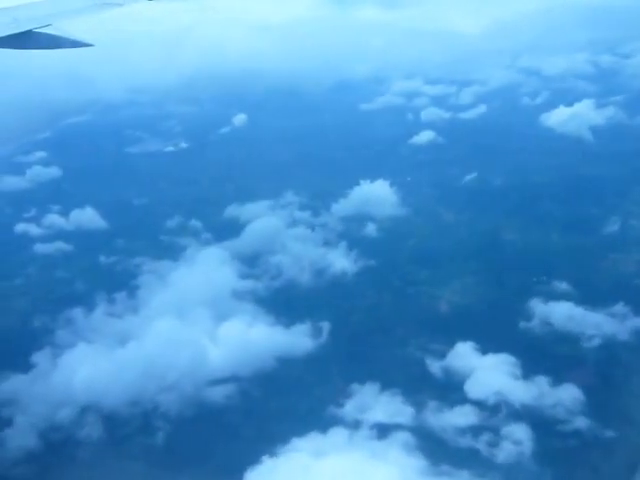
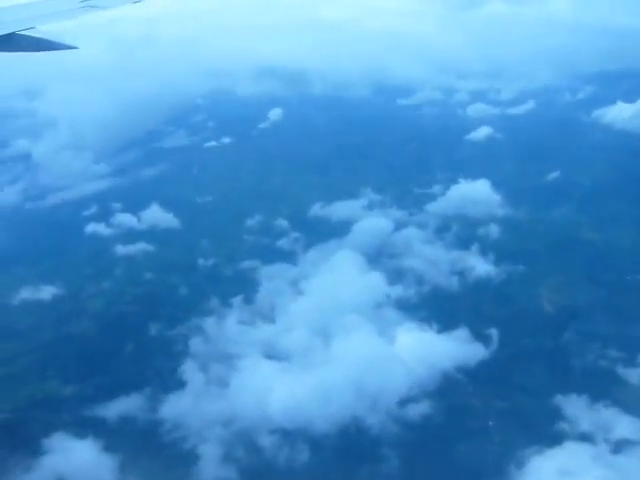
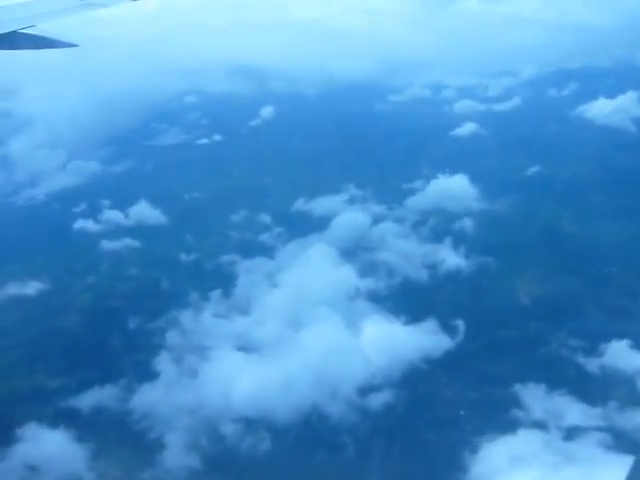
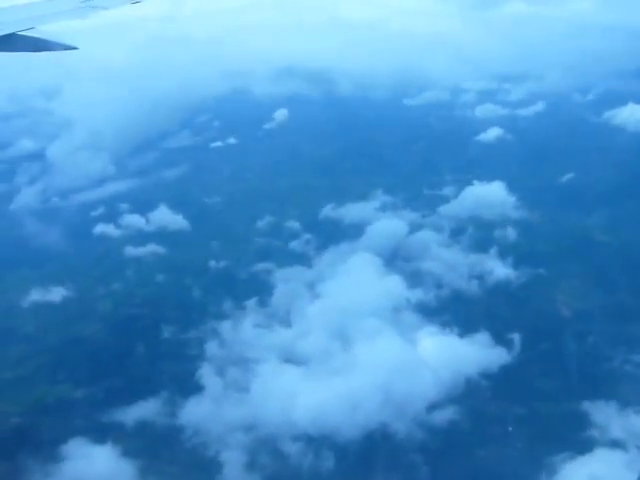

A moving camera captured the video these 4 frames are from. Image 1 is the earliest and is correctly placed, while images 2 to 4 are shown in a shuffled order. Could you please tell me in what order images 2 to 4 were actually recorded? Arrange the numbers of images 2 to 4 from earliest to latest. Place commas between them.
3, 2, 4
